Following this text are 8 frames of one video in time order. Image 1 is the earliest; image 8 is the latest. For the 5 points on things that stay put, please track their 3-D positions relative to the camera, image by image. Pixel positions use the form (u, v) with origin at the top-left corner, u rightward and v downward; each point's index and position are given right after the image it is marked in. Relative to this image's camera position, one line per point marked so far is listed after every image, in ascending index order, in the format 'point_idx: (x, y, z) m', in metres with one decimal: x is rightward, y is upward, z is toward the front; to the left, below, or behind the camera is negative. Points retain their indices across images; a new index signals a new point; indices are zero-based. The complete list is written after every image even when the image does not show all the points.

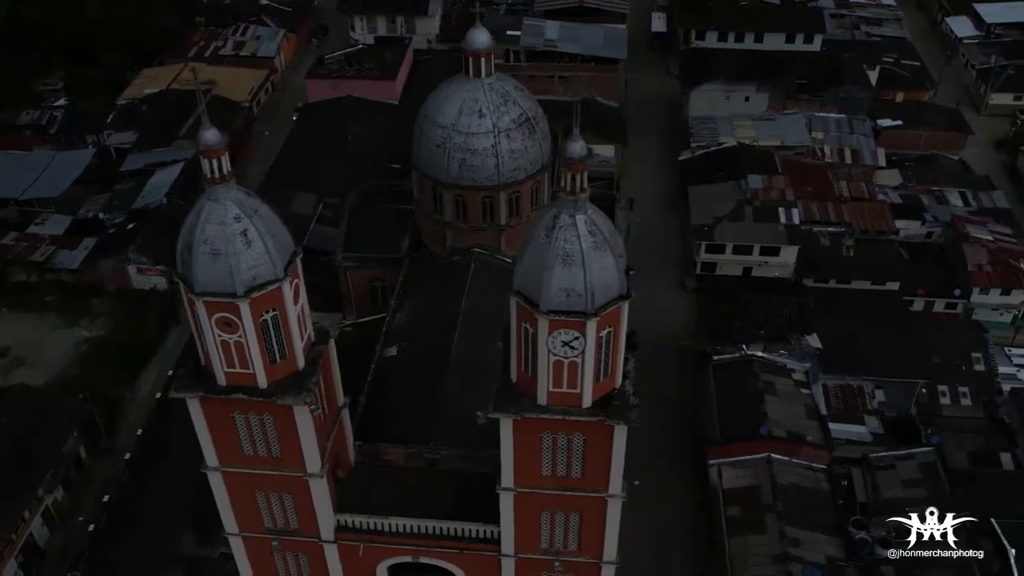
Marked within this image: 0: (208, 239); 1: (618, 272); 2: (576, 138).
0: (-6.1, +1.0, +19.7) m
1: (+2.1, +0.3, +19.6) m
2: (+1.2, +2.8, +18.5) m
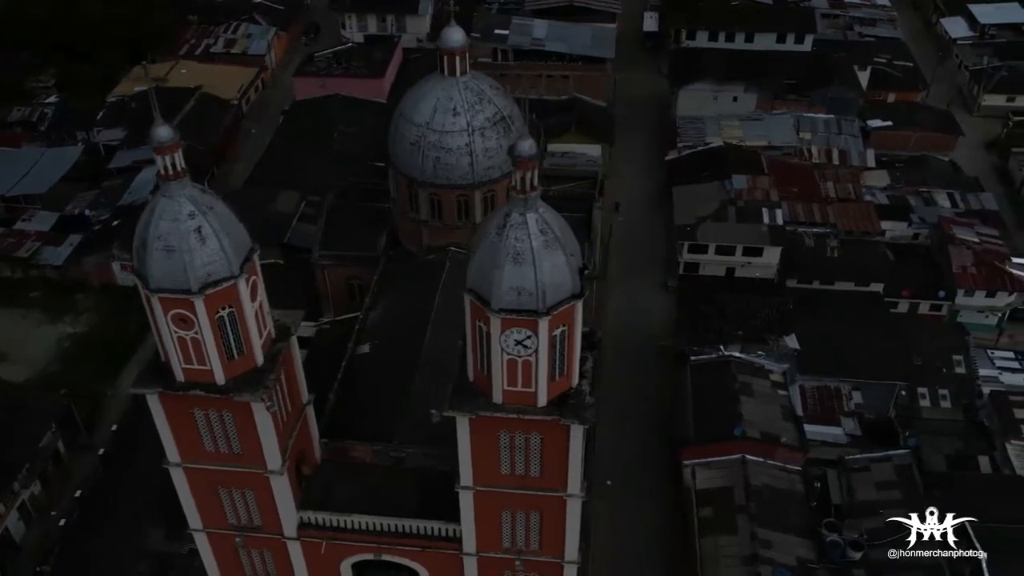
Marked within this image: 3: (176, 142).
0: (-7.0, +1.1, +19.7) m
1: (+1.2, +0.3, +19.5) m
2: (+0.2, +2.8, +18.5) m
3: (-6.6, +2.9, +19.3) m
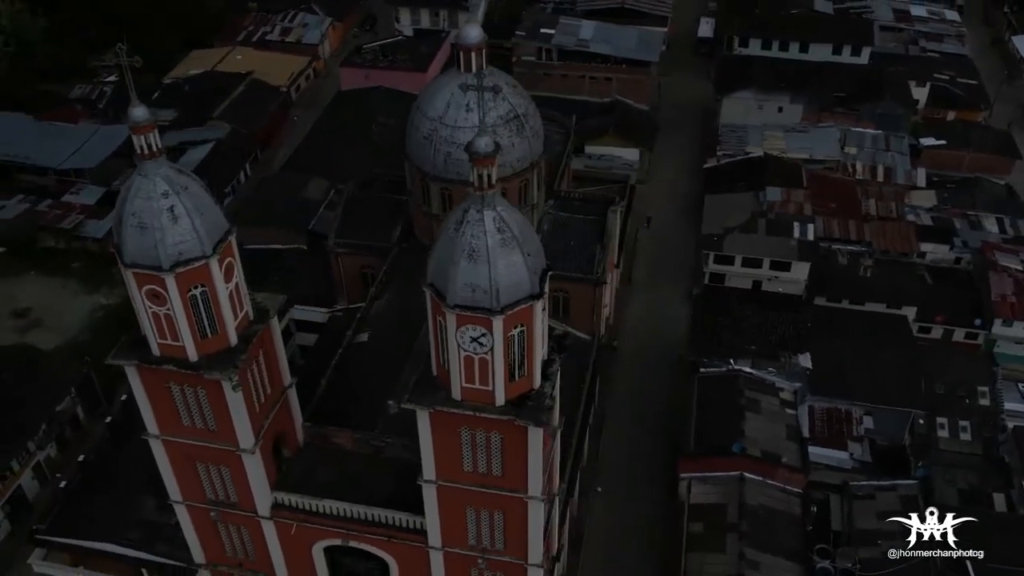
0: (-7.7, +1.6, +20.3) m
1: (+0.3, +0.3, +19.4) m
2: (-0.5, +2.9, +18.4) m
3: (-7.3, +3.3, +19.9) m
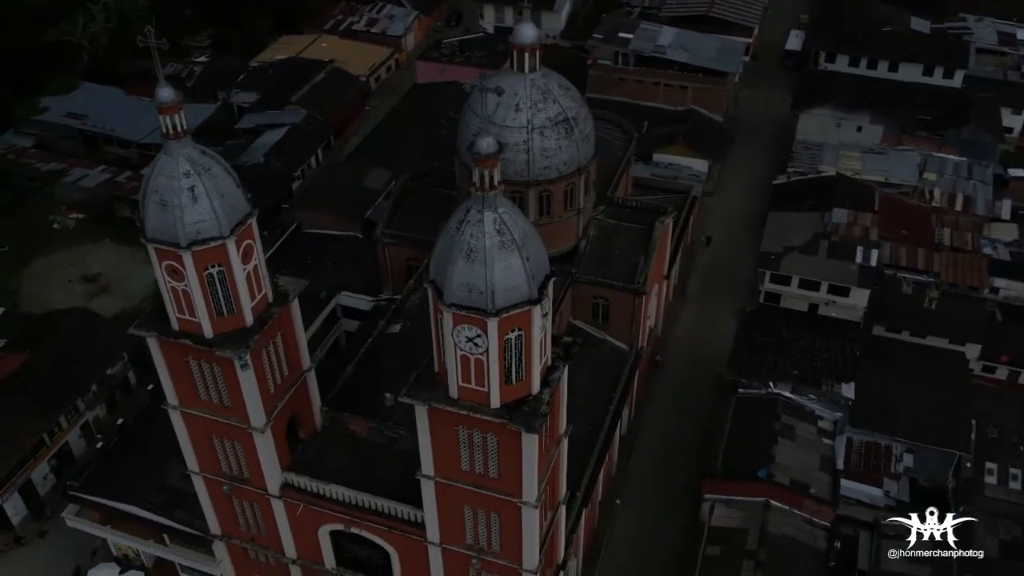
0: (-7.5, +2.1, +21.0) m
1: (+0.3, +0.2, +19.3) m
2: (-0.5, +2.9, +18.4) m
3: (-6.9, +3.8, +20.5) m
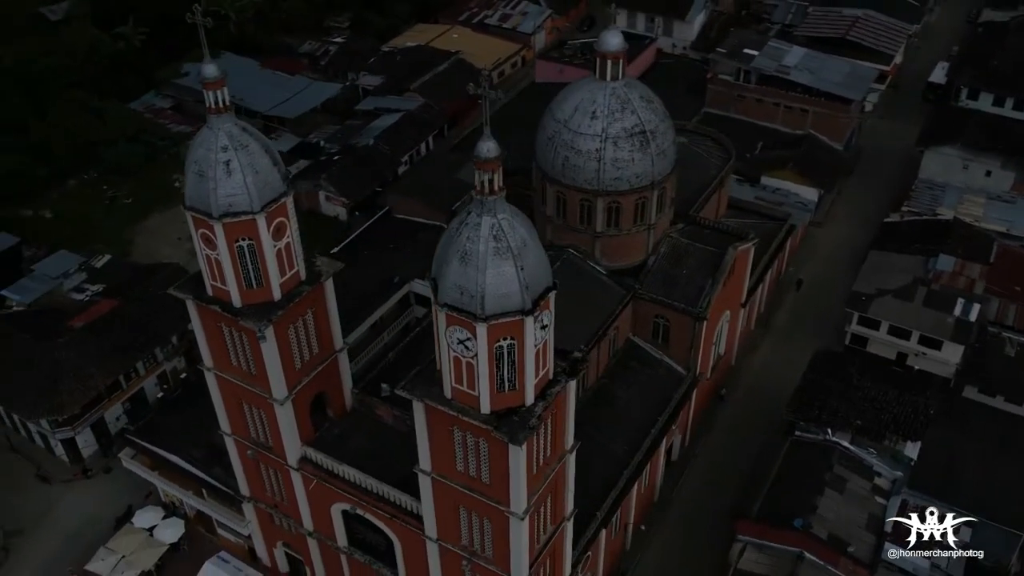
0: (-7.0, +2.8, +21.9) m
1: (+0.1, 0.0, +19.0) m
2: (-0.4, +2.7, +18.2) m
3: (-6.3, +4.5, +21.3) m
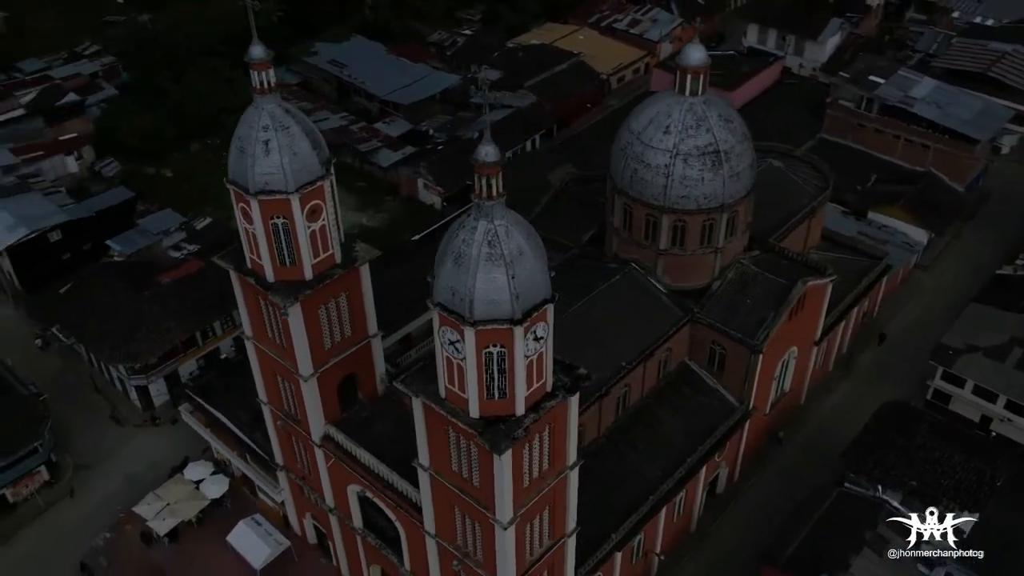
0: (-6.2, +3.5, +22.7) m
1: (0.0, -0.1, +18.8) m
2: (-0.4, +2.6, +18.1) m
3: (-5.5, +5.0, +22.0) m
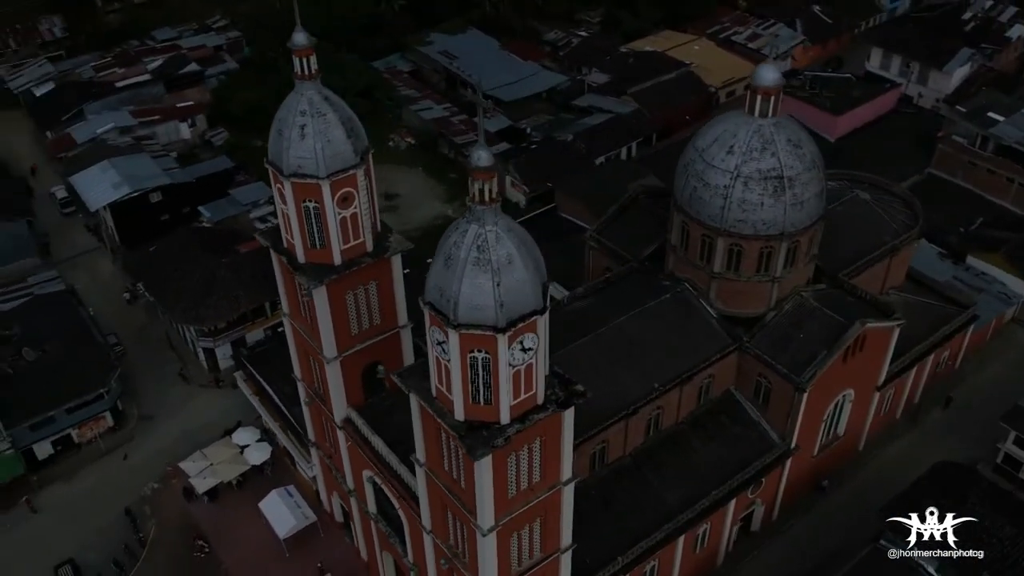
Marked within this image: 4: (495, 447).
0: (-5.5, +4.0, +23.3) m
1: (-0.3, -0.3, +18.6) m
2: (-0.4, +2.5, +17.9) m
3: (-4.6, +5.5, +22.5) m
4: (-0.4, -3.2, +19.9) m
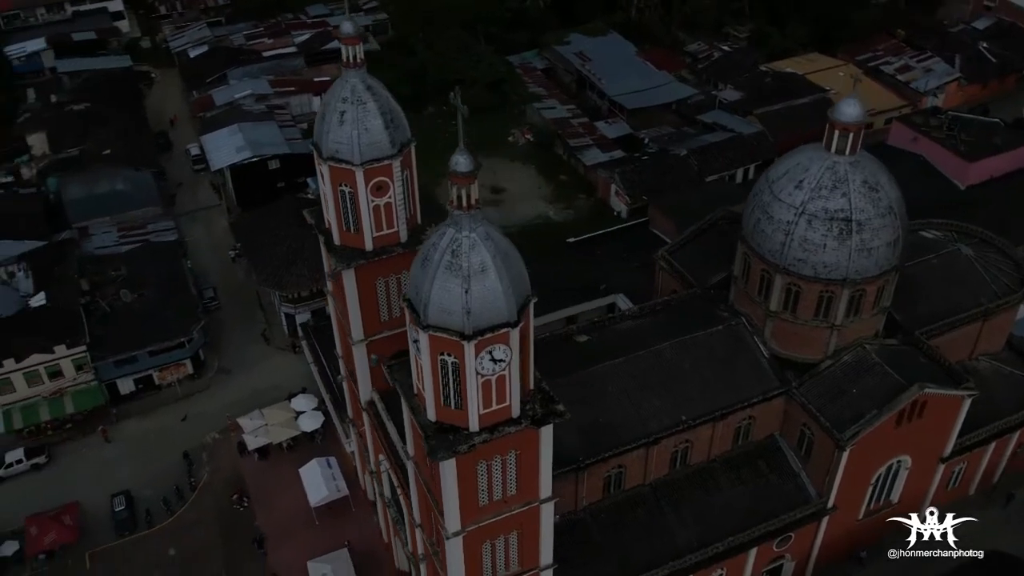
0: (-4.5, +4.5, +24.0) m
1: (-0.9, -0.4, +18.5) m
2: (-0.8, +2.4, +17.8) m
3: (-3.6, +5.8, +23.0) m
4: (-1.1, -3.3, +19.9) m
